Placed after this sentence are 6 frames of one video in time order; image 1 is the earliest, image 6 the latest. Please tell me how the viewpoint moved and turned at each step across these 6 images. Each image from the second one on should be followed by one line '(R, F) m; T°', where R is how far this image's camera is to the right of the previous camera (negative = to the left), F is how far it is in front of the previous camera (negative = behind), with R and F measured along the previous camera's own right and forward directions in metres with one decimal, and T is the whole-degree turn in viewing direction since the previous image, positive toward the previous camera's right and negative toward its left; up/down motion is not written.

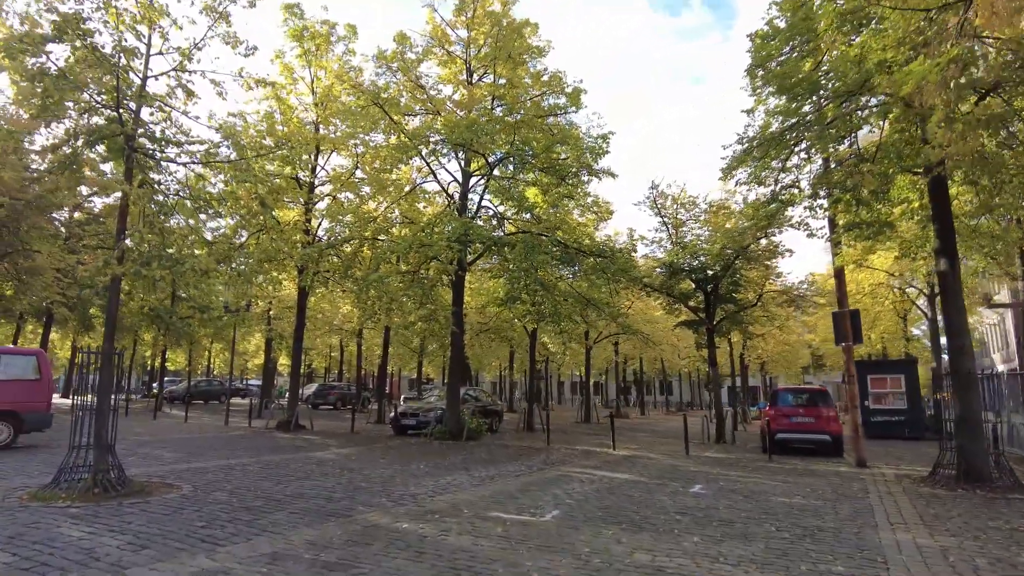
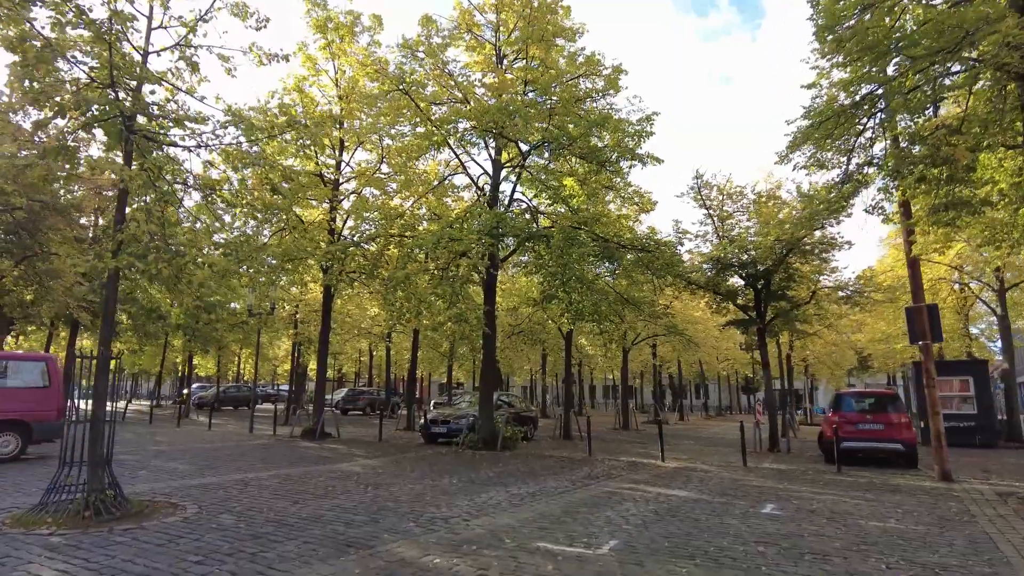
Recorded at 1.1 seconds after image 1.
(-0.2, +1.1) m; -2°
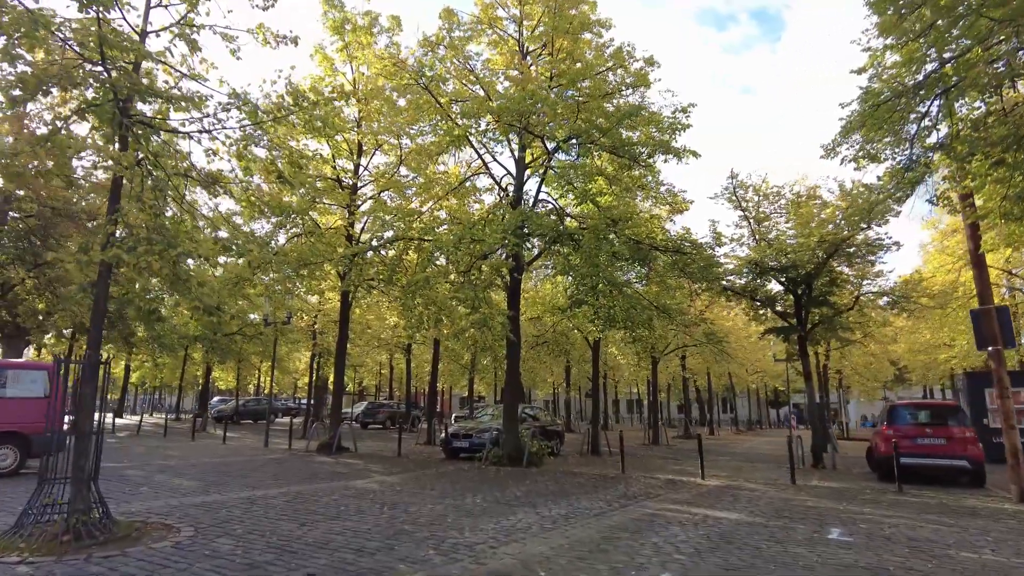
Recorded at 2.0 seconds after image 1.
(-0.1, +0.9) m; -2°
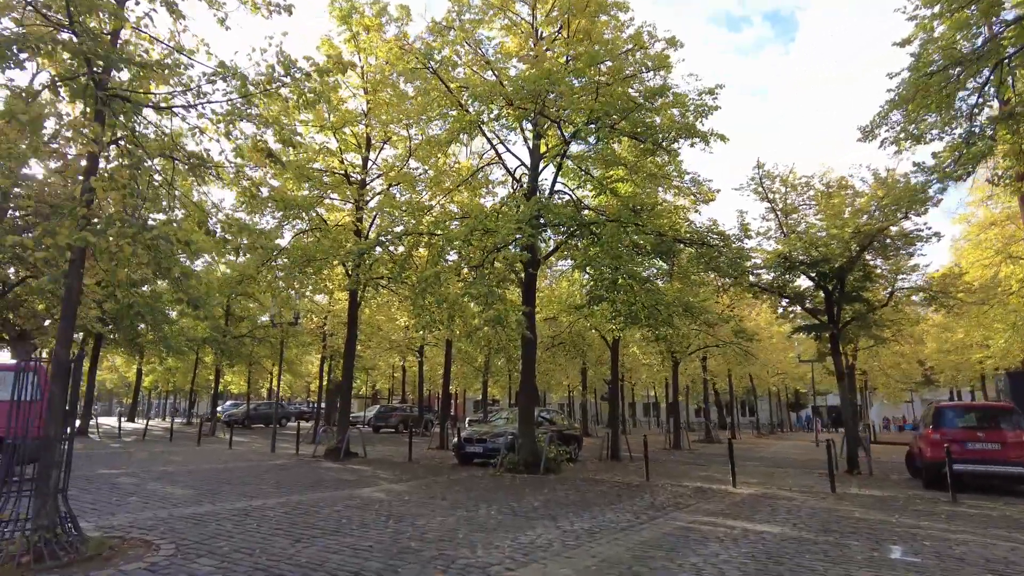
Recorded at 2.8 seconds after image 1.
(0.0, +0.8) m; -1°
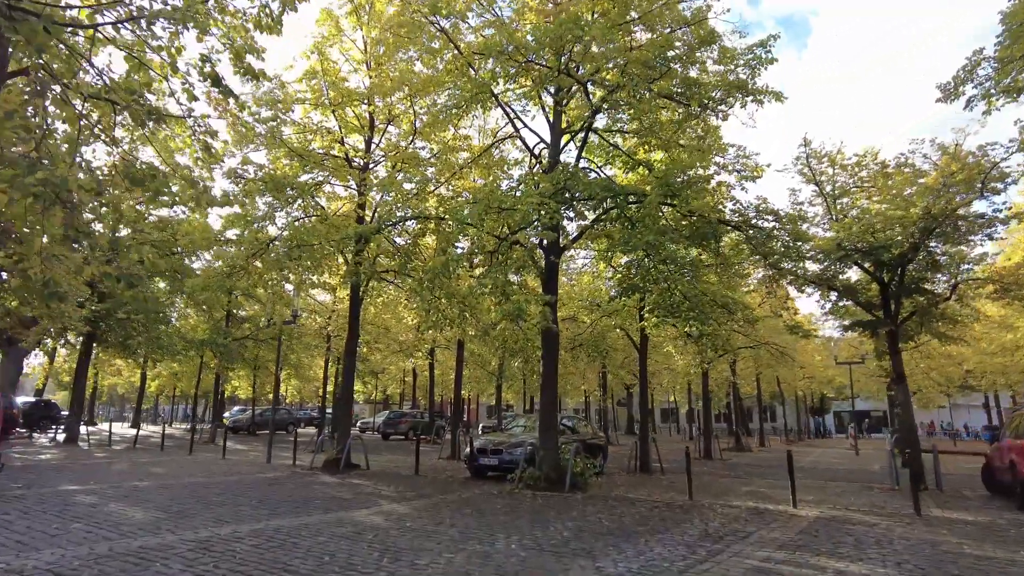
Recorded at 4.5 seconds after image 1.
(-0.1, +1.7) m; -1°
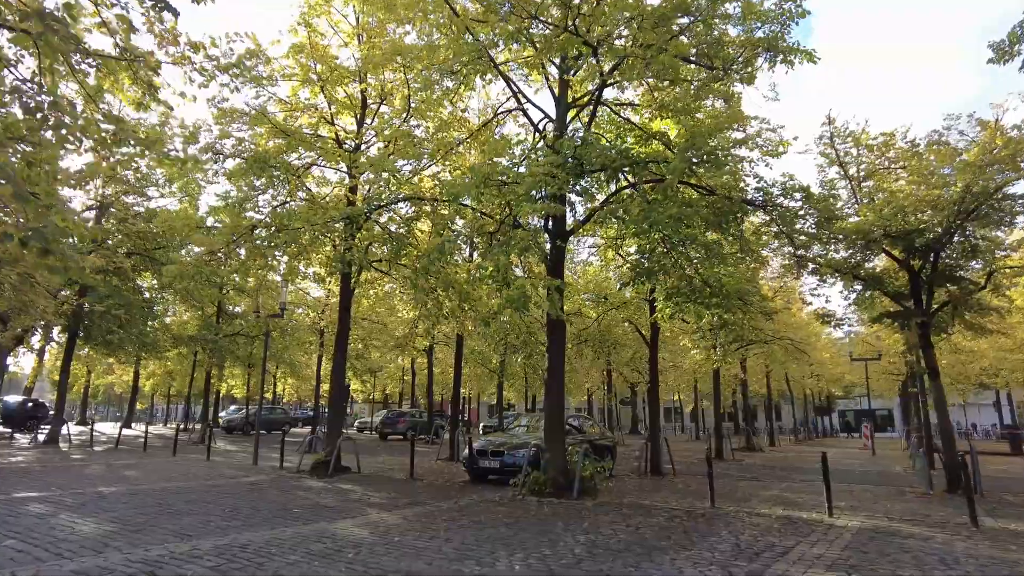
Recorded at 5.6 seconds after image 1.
(0.0, +1.1) m; 0°
